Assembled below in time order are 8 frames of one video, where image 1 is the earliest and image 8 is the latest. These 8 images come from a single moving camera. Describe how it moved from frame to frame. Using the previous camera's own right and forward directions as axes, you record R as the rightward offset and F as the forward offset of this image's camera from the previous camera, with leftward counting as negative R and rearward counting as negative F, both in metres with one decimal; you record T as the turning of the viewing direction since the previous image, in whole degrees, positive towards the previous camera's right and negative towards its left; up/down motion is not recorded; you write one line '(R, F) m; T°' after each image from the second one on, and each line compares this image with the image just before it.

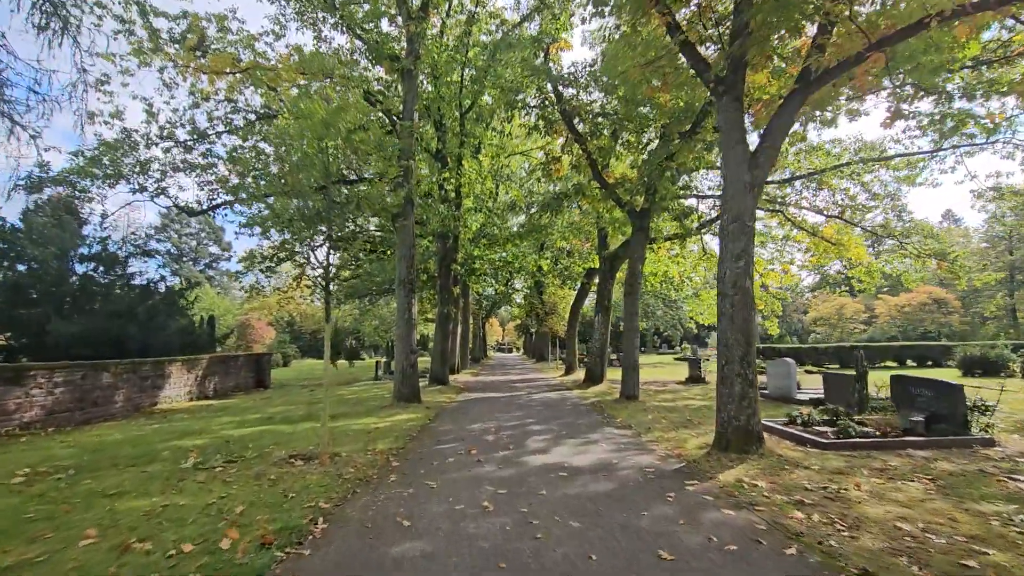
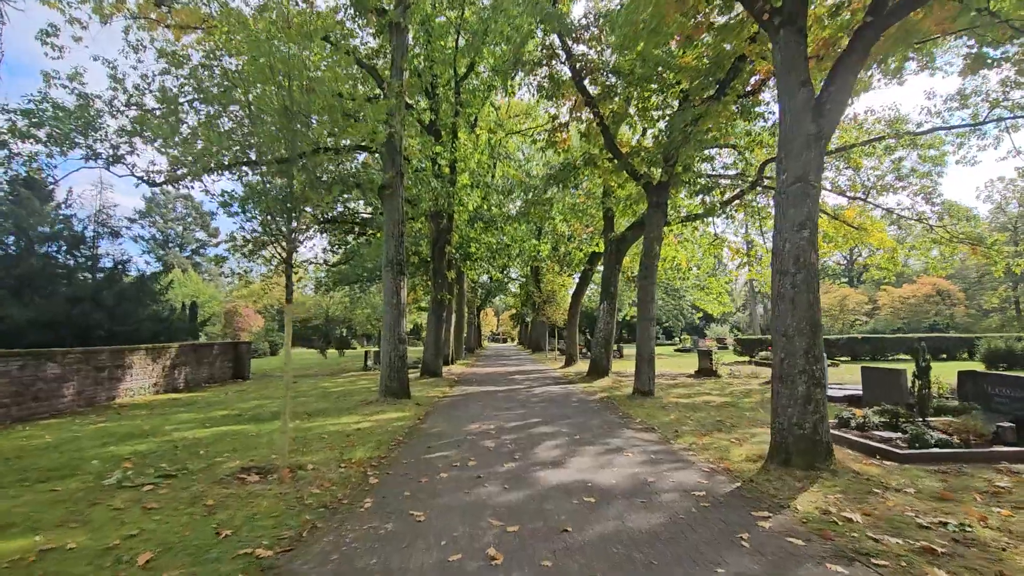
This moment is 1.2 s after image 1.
(-0.2, +1.5) m; +1°
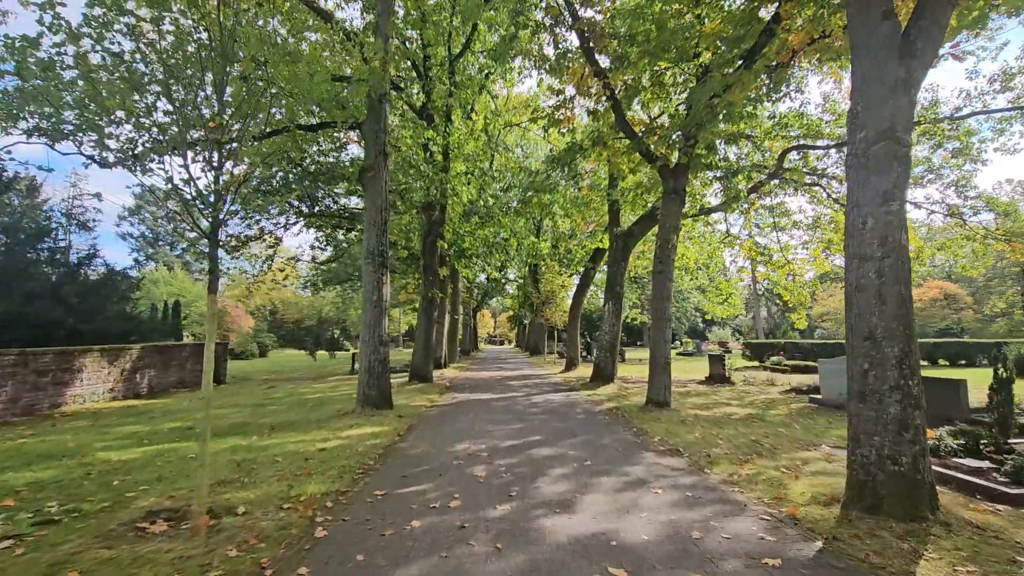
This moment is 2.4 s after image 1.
(0.0, +1.4) m; 0°
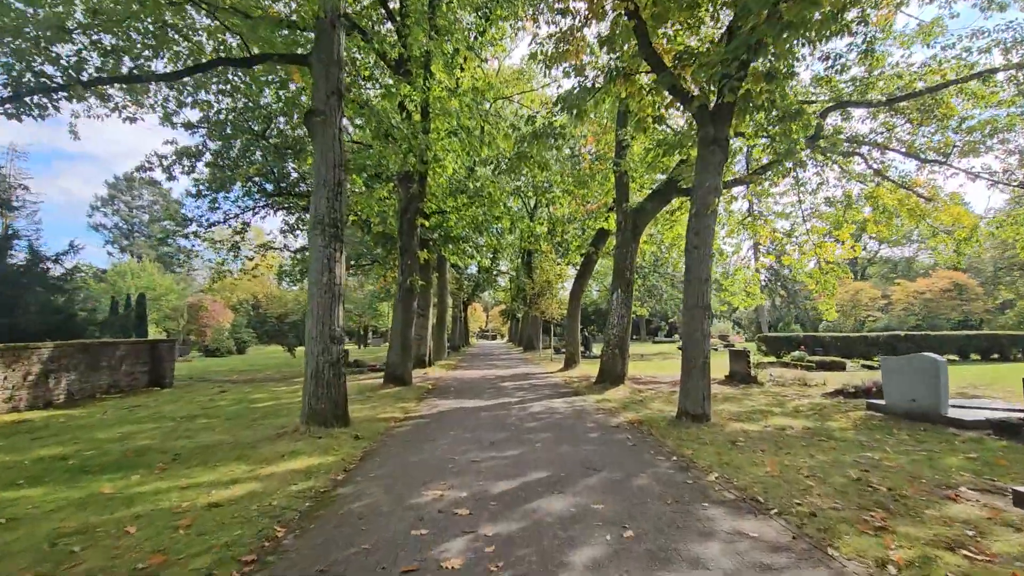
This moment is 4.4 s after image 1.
(0.0, +2.4) m; +1°
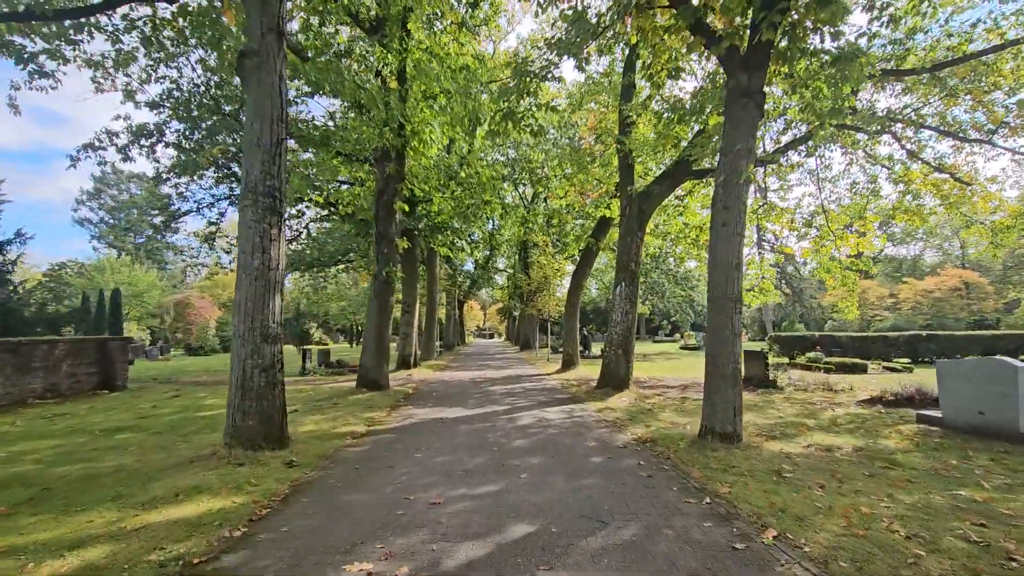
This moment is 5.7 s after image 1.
(+0.2, +1.6) m; 0°
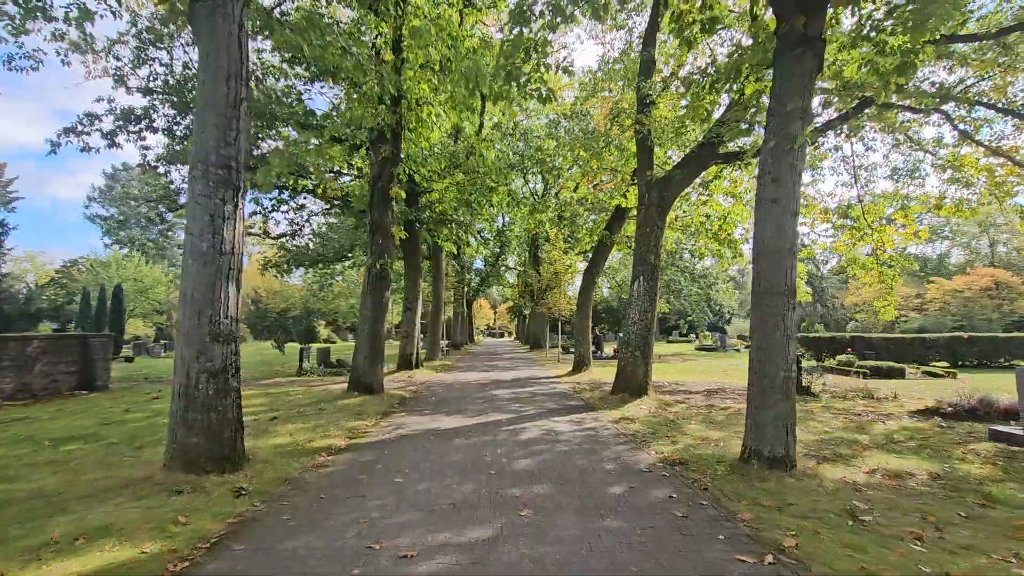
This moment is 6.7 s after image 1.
(+0.1, +1.1) m; -1°
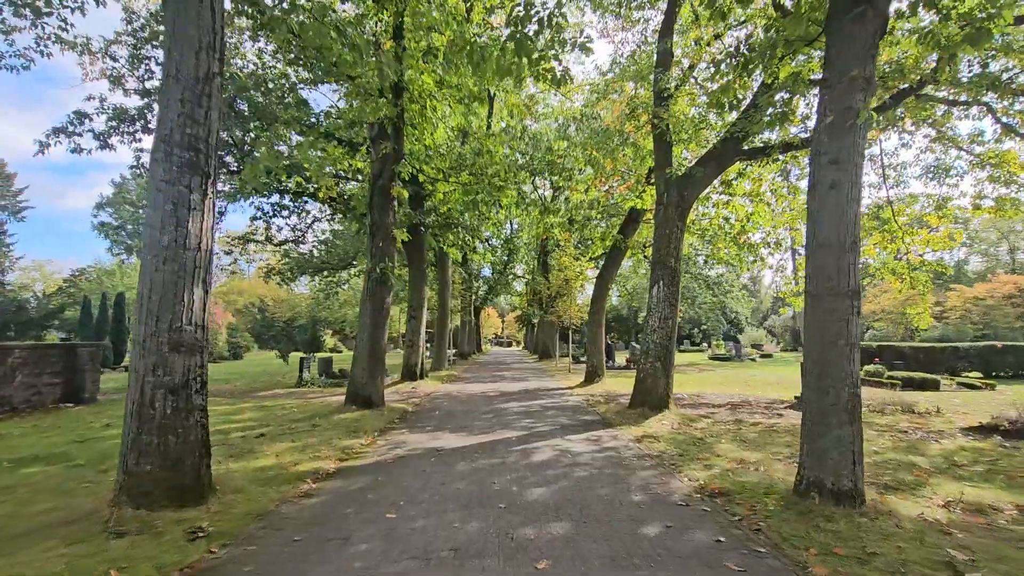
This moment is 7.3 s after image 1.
(0.0, +0.8) m; -1°
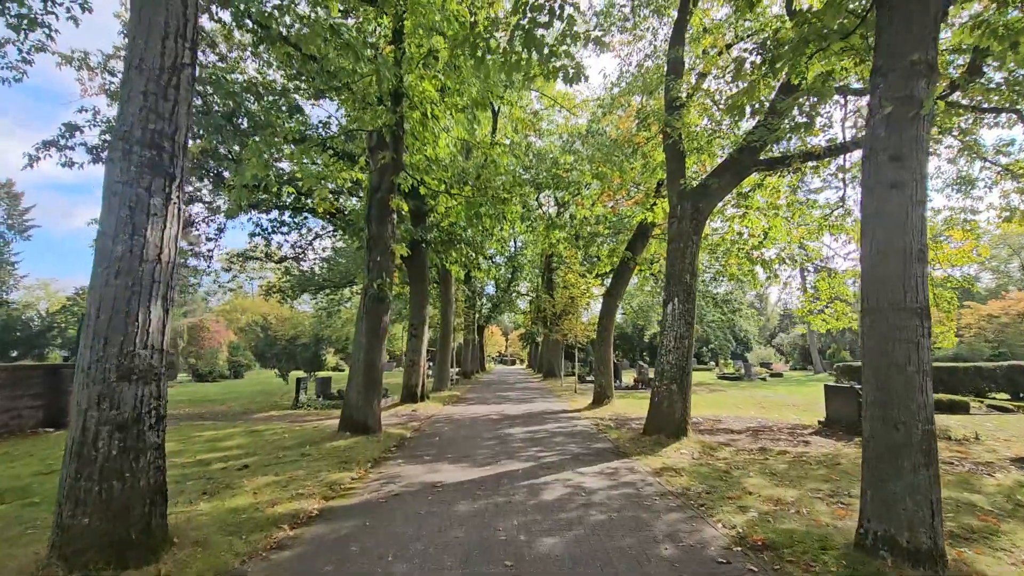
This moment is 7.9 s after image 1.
(0.0, +0.6) m; 0°
